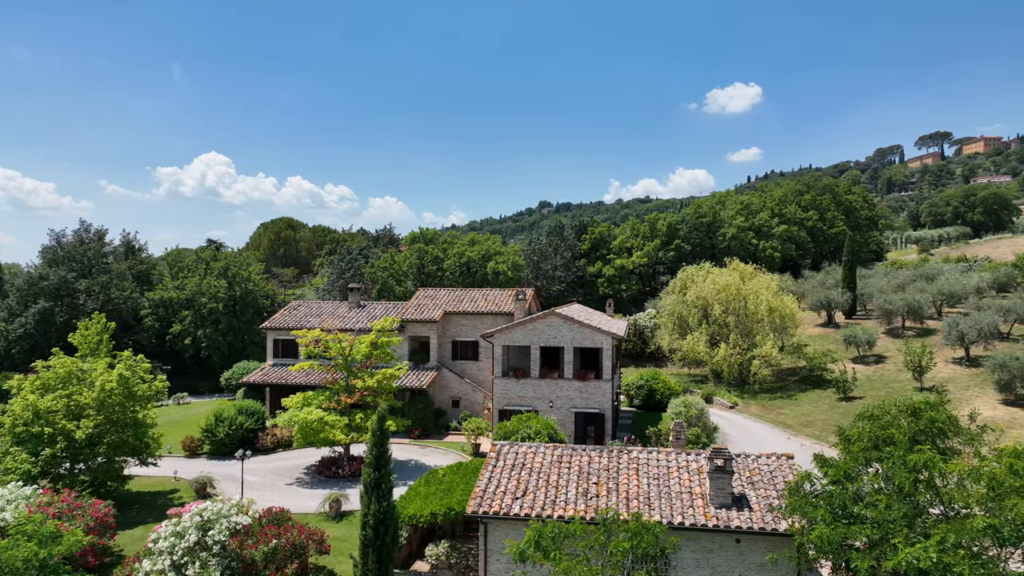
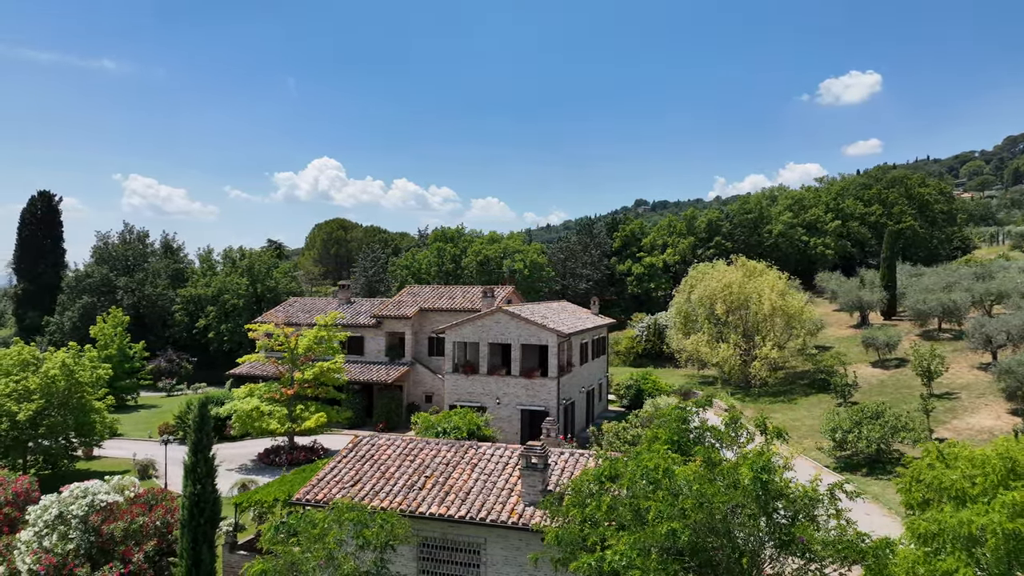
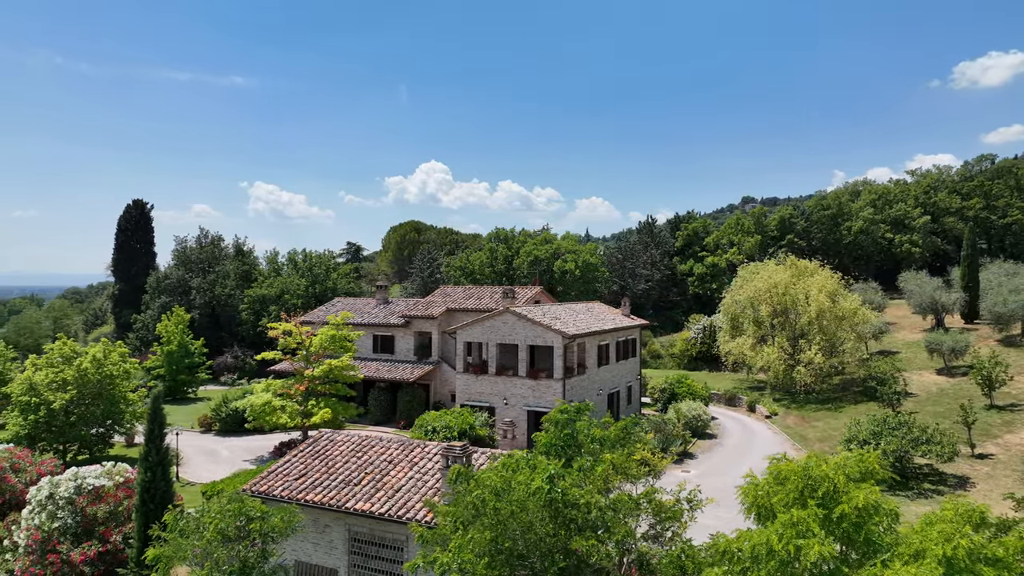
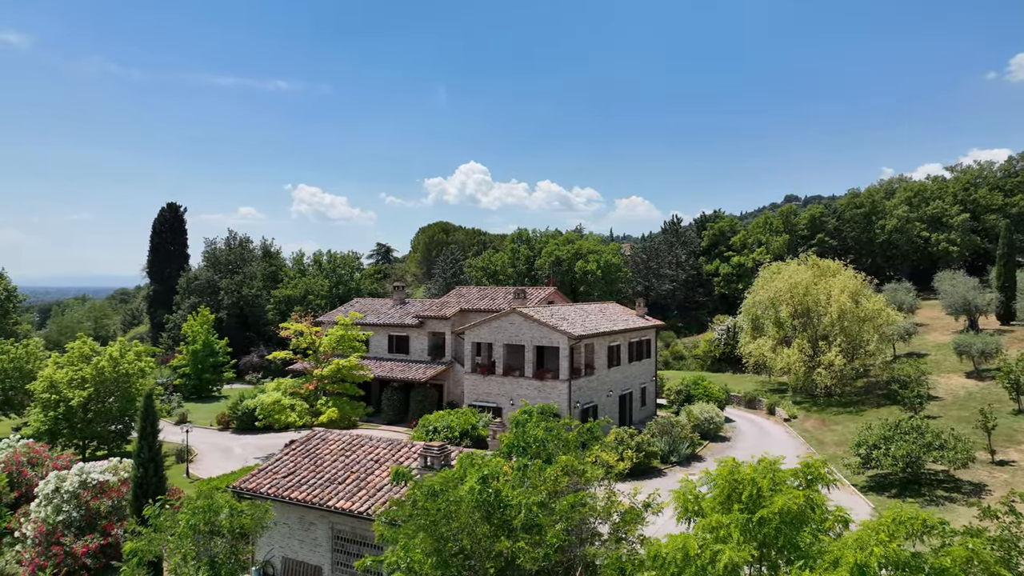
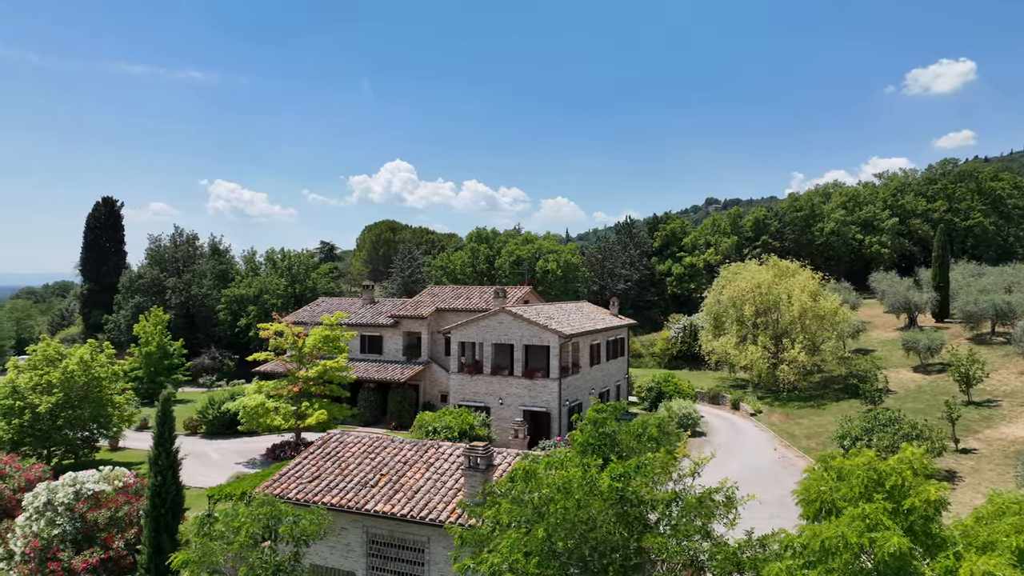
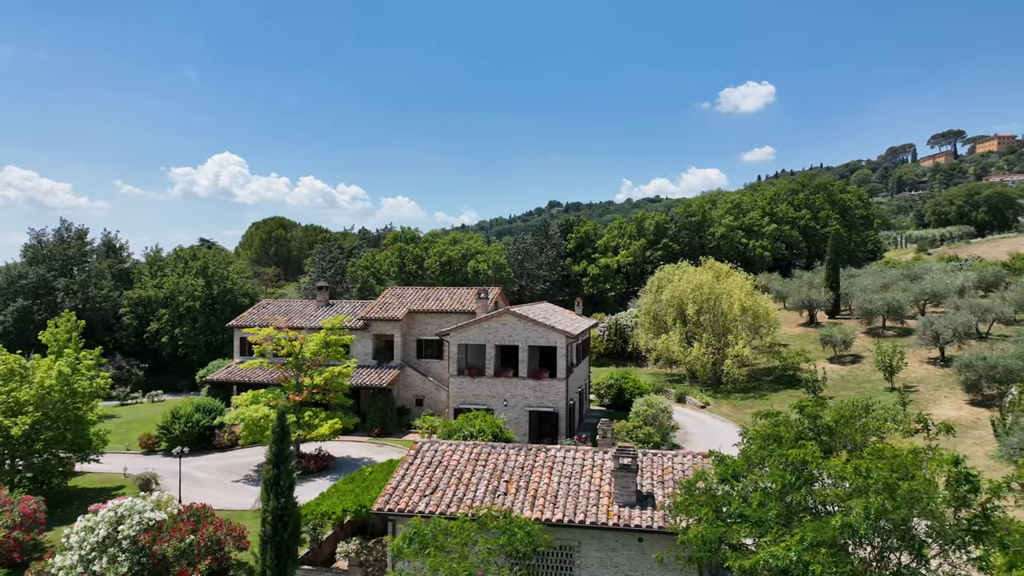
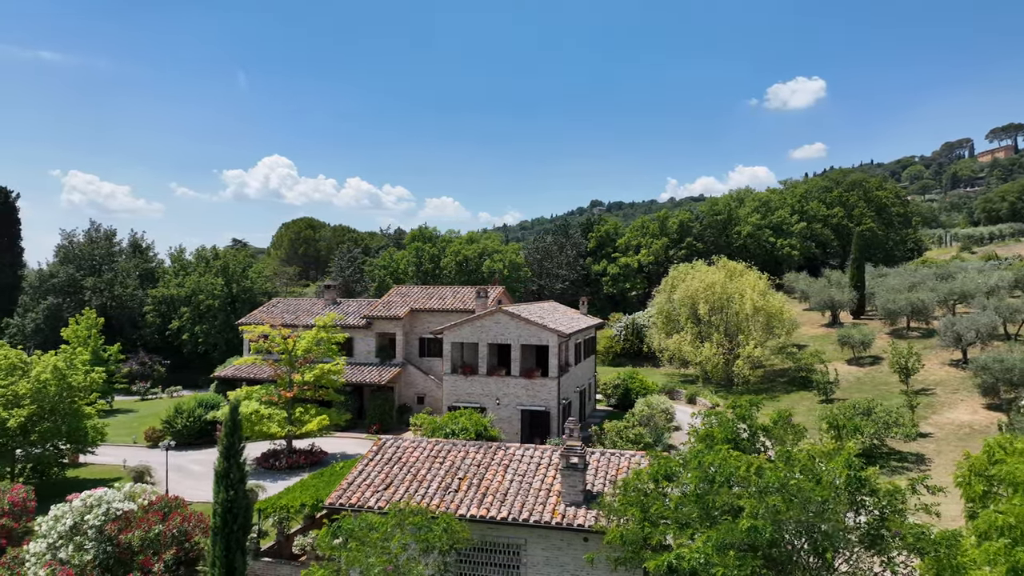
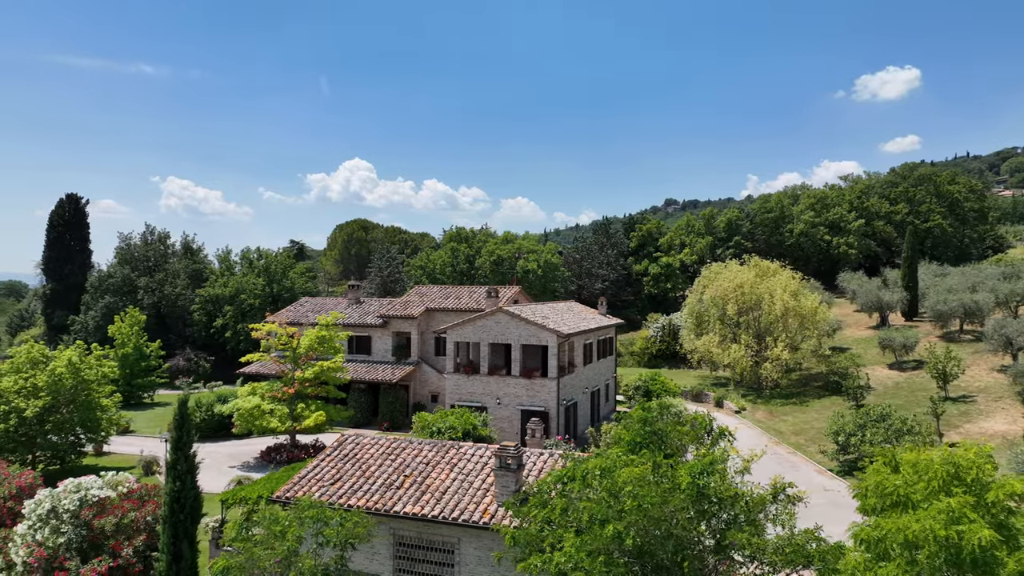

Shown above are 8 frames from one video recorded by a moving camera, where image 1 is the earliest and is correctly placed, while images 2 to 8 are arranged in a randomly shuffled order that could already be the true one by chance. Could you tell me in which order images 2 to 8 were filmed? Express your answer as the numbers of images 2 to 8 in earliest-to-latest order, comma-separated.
6, 7, 2, 8, 5, 3, 4
